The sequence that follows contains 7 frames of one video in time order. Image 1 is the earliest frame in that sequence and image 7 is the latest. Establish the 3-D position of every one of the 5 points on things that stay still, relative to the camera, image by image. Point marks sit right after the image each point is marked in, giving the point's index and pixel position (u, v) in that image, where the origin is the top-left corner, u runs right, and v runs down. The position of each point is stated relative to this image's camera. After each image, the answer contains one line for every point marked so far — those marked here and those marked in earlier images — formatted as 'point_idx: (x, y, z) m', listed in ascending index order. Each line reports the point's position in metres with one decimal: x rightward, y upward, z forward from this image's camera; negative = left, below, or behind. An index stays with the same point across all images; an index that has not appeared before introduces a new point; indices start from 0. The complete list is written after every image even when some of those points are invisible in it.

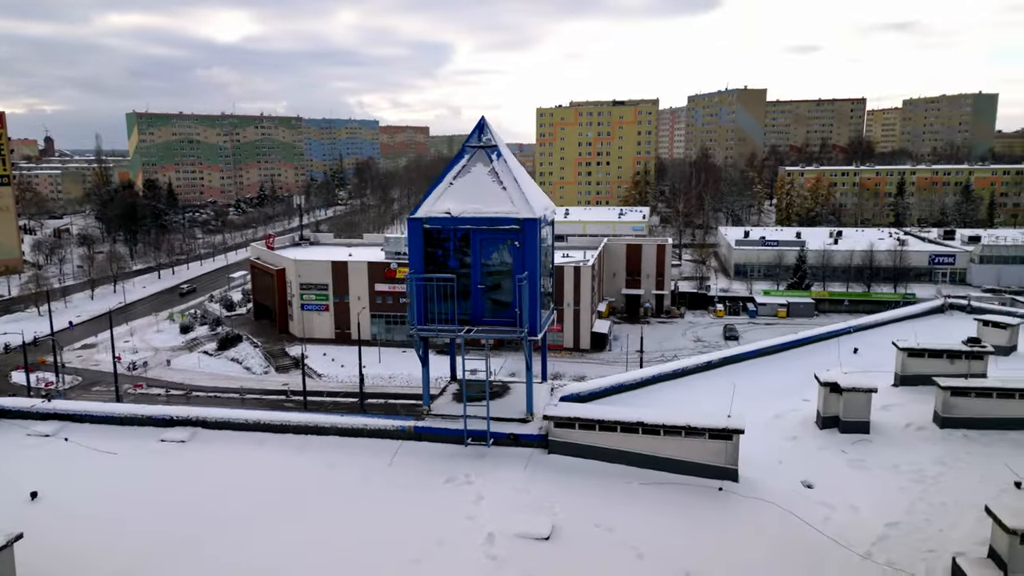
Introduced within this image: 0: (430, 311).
0: (-0.9, -0.2, +7.7) m
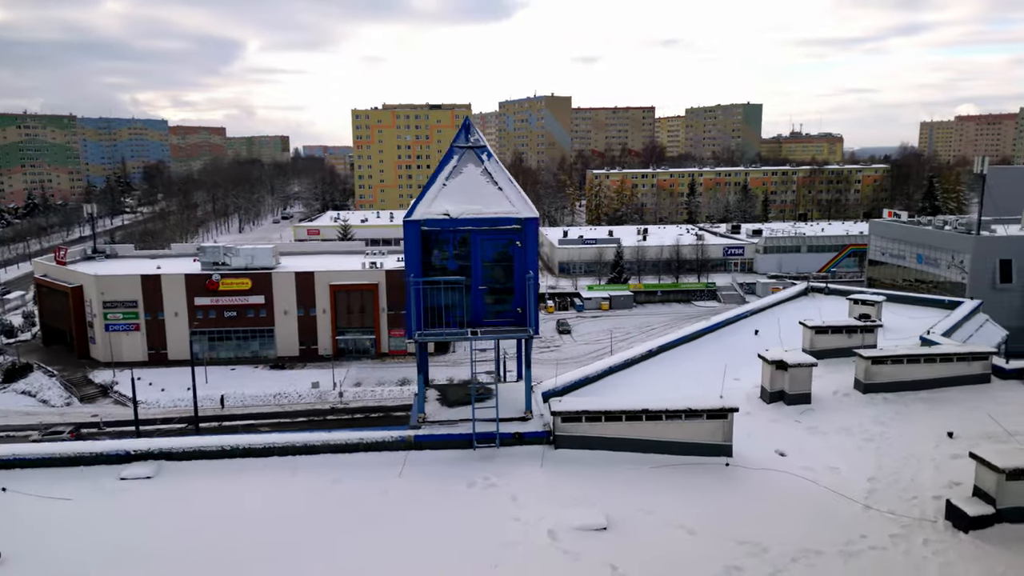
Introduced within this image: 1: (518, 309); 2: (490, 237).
0: (-0.9, -0.3, +7.5) m
1: (+0.1, -0.2, +7.6) m
2: (-0.2, +0.5, +7.5) m
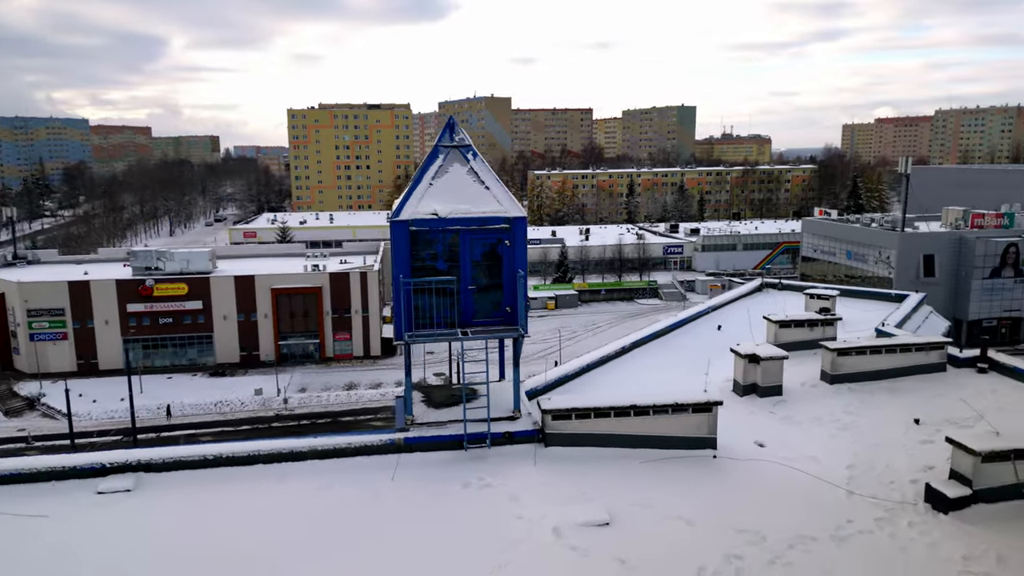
0: (-1.0, -0.3, +7.4) m
1: (-0.1, -0.2, +7.6) m
2: (-0.3, +0.5, +7.5) m
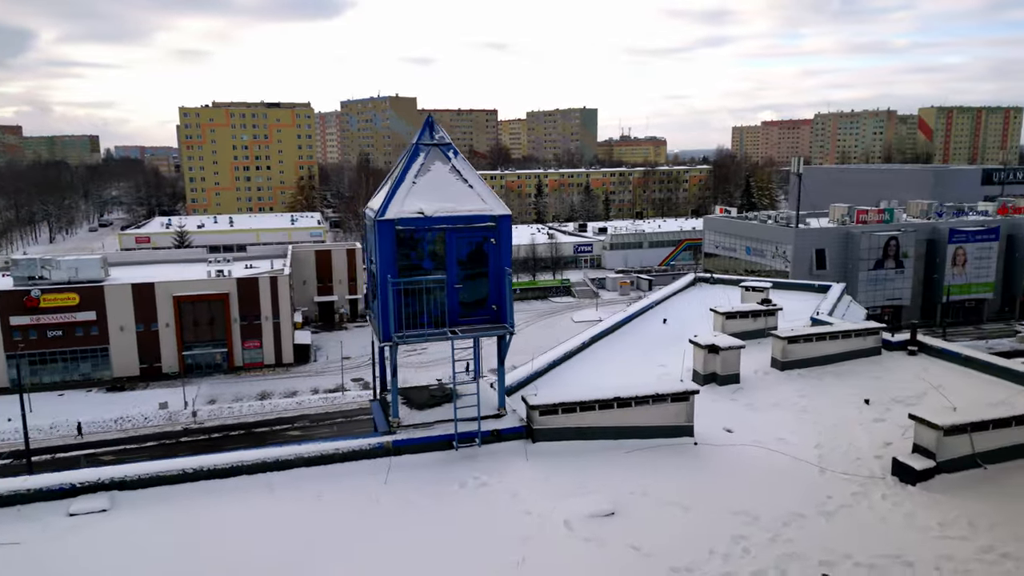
0: (-1.1, -0.3, +7.3) m
1: (-0.2, -0.2, +7.6) m
2: (-0.5, +0.5, +7.4) m
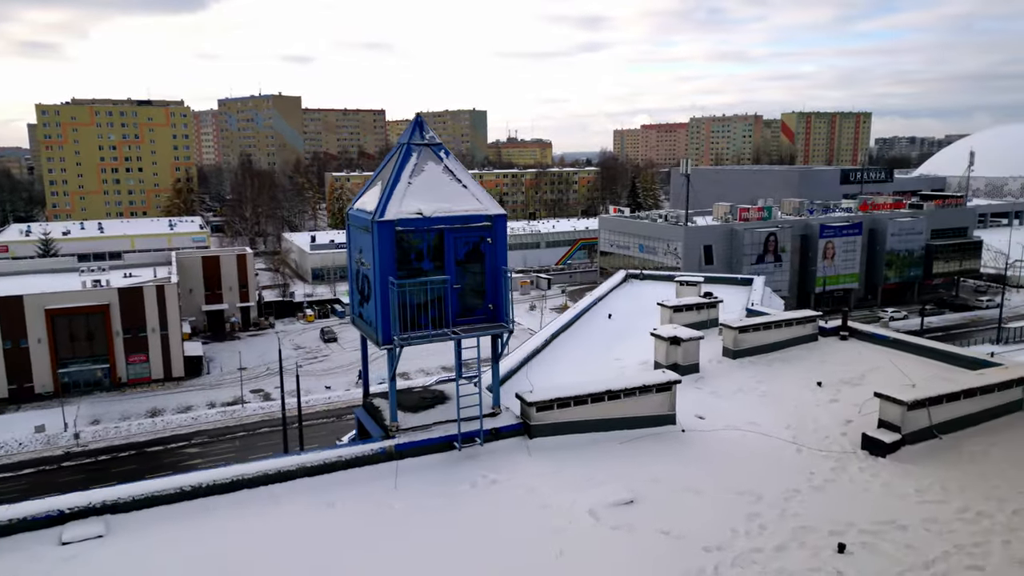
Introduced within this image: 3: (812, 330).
0: (-1.0, -0.3, +7.2) m
1: (-0.2, -0.2, +7.6) m
2: (-0.5, +0.5, +7.4) m
3: (+5.1, -0.7, +12.0) m
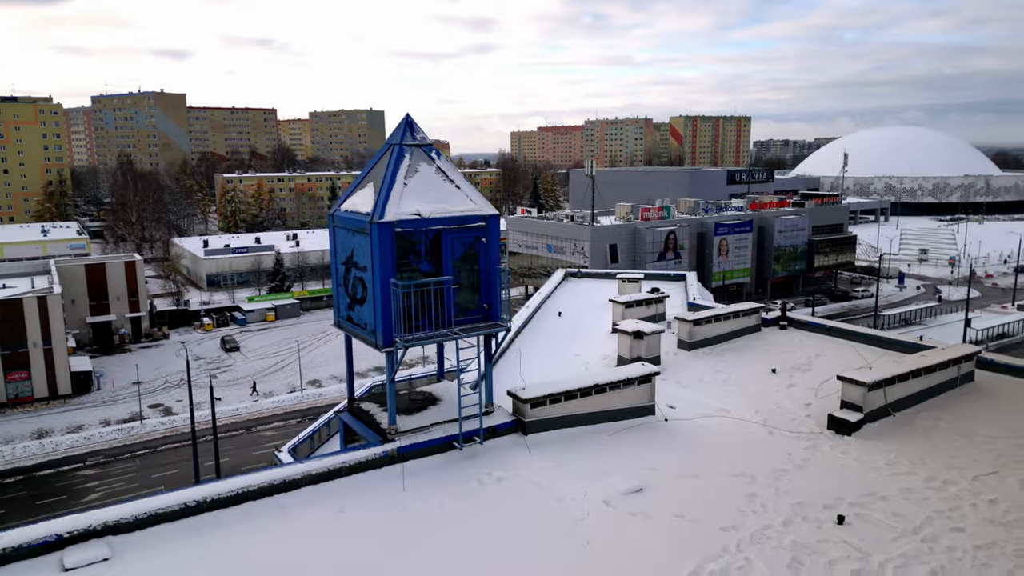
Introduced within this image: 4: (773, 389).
0: (-1.0, -0.3, +7.2) m
1: (-0.3, -0.2, +7.7) m
2: (-0.6, +0.5, +7.5) m
3: (+4.4, -0.6, +12.8) m
4: (+3.7, -1.4, +10.0) m
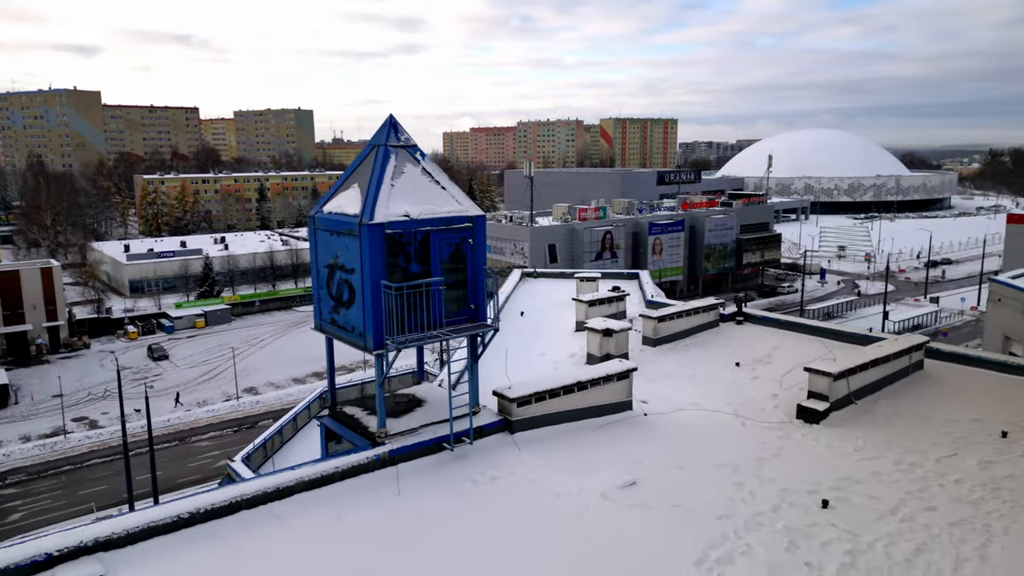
0: (-1.1, -0.3, +7.1) m
1: (-0.4, -0.2, +7.7) m
2: (-0.7, +0.5, +7.5) m
3: (+3.8, -0.5, +13.2) m
4: (+3.3, -1.4, +10.4) m
